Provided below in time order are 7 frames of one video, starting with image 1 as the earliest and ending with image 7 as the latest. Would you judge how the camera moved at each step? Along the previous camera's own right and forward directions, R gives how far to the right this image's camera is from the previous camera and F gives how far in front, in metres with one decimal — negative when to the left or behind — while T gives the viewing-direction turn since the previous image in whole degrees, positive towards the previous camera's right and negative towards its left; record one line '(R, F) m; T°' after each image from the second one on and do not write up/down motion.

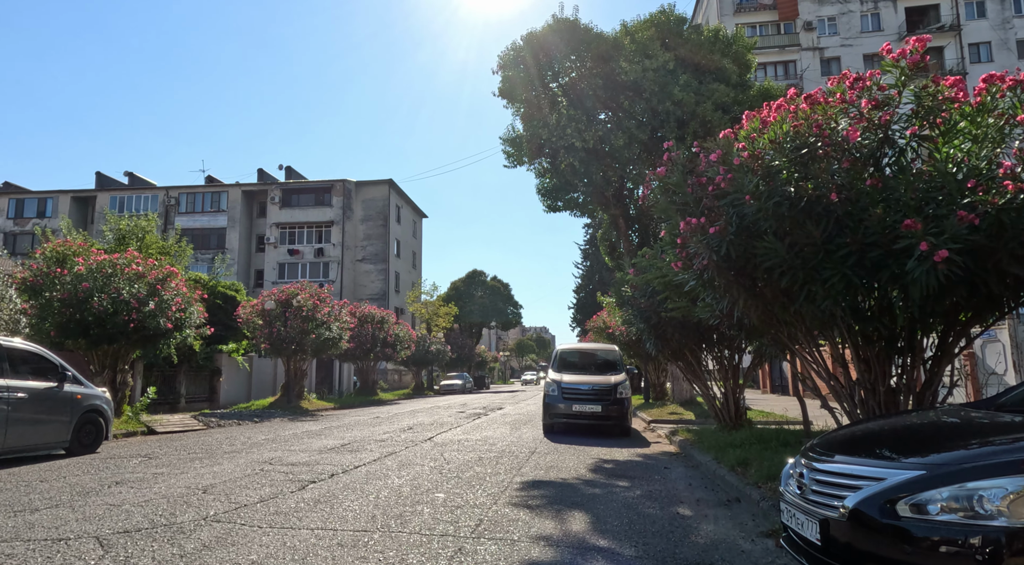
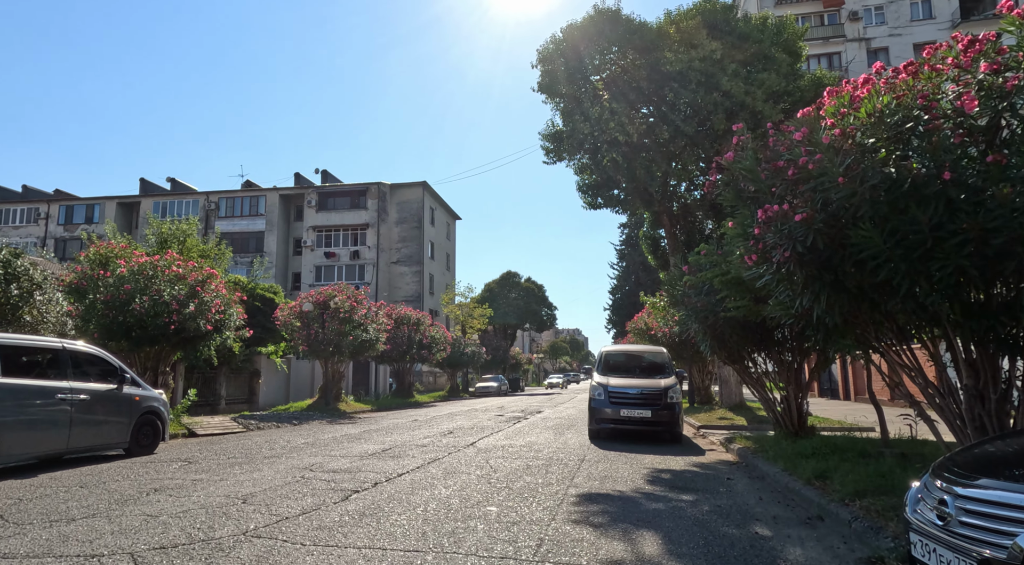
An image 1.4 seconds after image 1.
(-0.2, +0.4) m; -3°
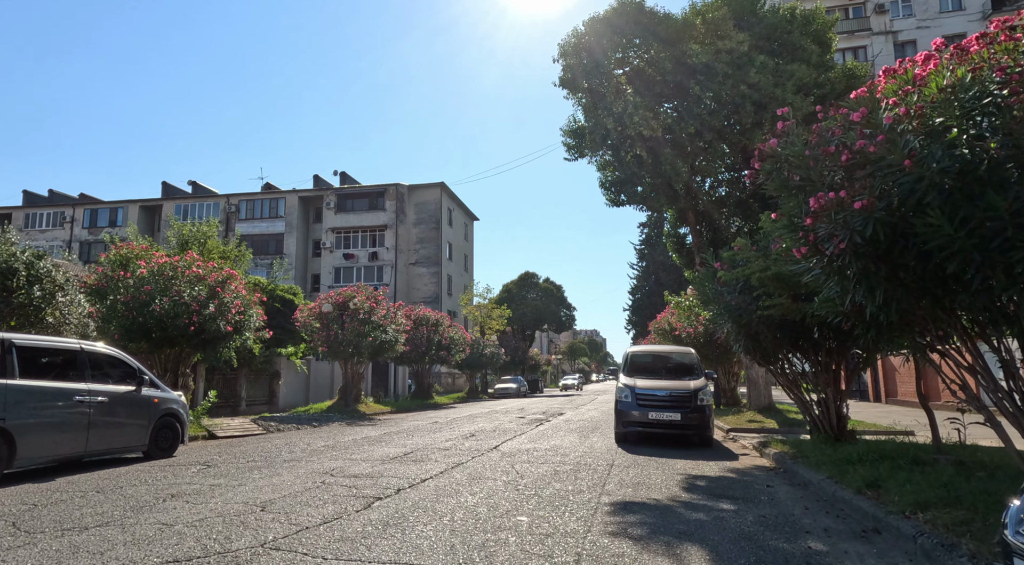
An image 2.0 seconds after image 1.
(-0.1, +0.3) m; -2°
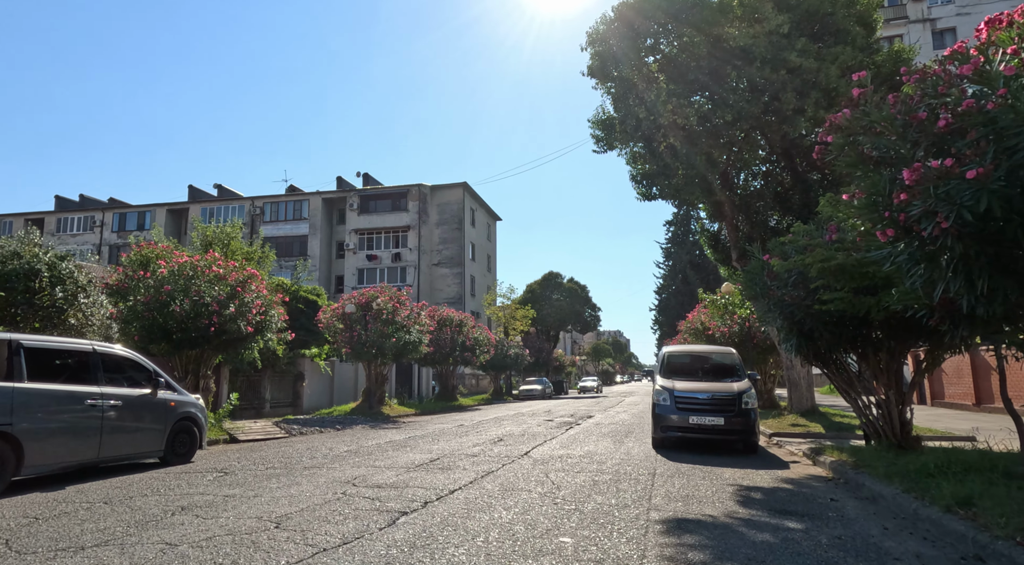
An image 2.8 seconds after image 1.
(-0.1, +0.6) m; -2°
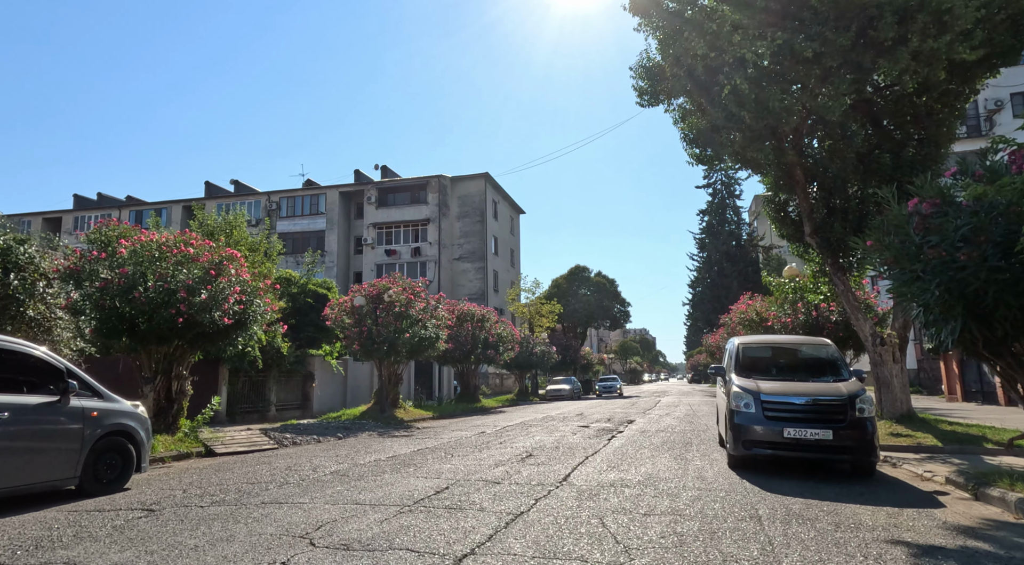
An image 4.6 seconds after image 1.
(-0.1, +2.6) m; -2°
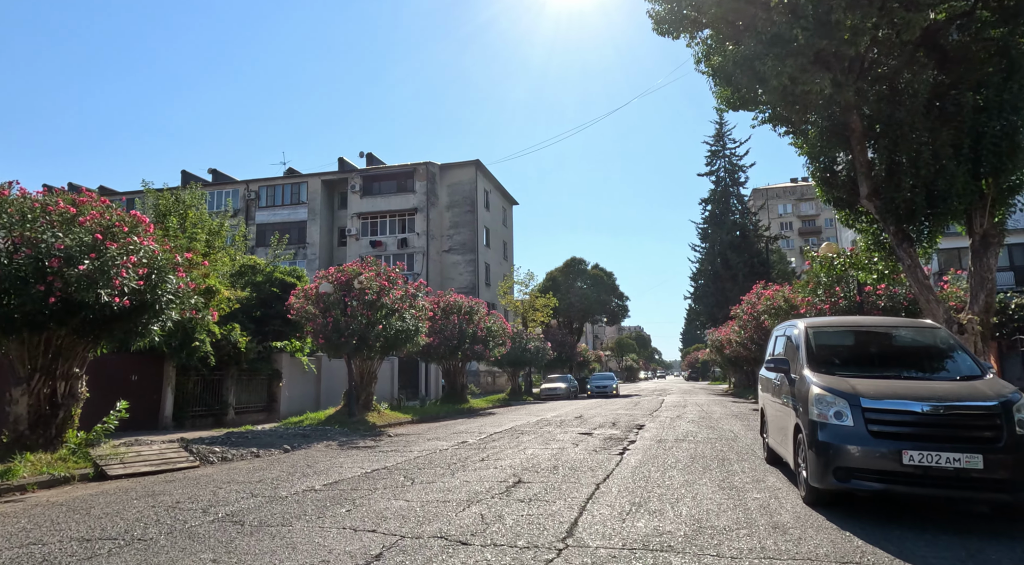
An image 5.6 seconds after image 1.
(+0.1, +2.8) m; +1°
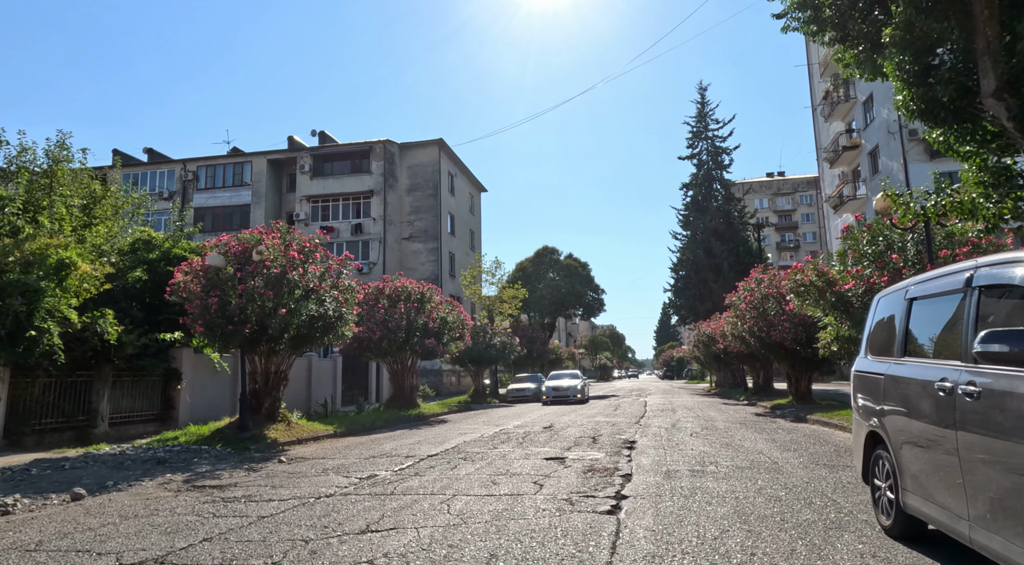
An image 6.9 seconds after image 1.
(+0.5, +4.4) m; +2°
